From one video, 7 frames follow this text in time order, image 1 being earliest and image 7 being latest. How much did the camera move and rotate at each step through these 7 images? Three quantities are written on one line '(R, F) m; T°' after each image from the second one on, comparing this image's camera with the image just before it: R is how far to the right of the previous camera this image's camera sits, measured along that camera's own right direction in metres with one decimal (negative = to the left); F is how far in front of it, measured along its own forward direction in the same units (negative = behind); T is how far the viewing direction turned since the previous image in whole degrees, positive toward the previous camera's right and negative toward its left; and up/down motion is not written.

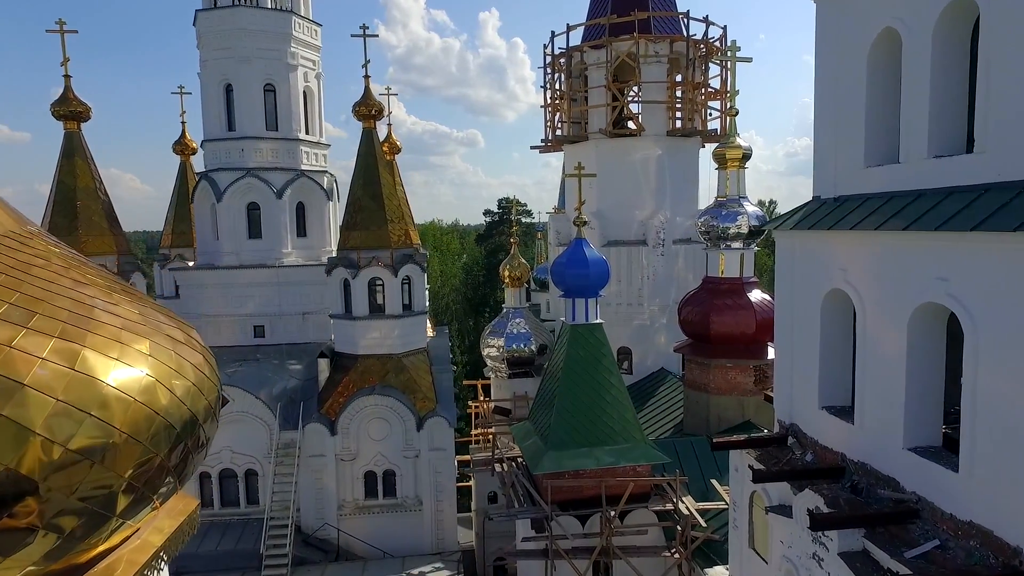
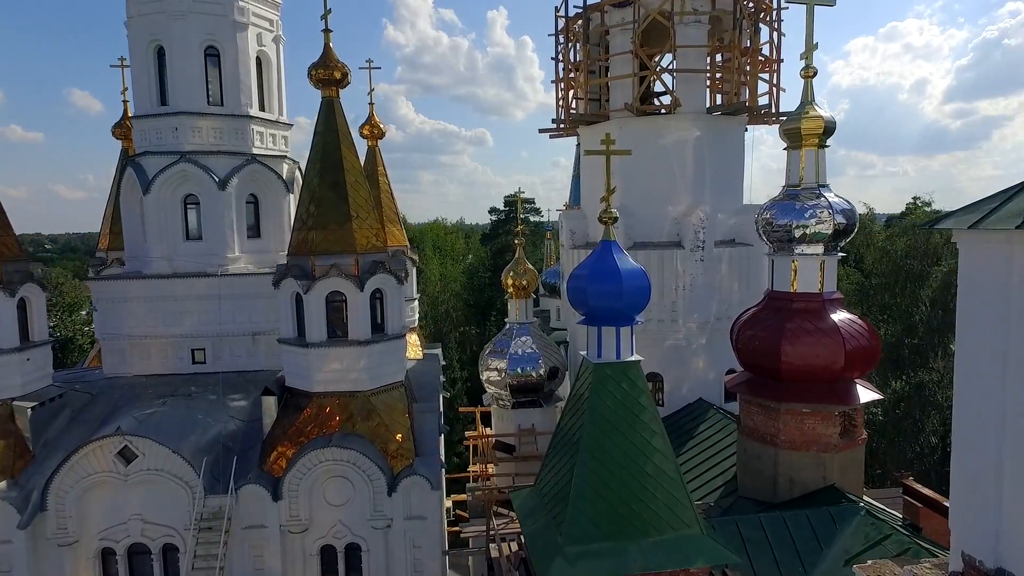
(+0.1, +2.7) m; -1°
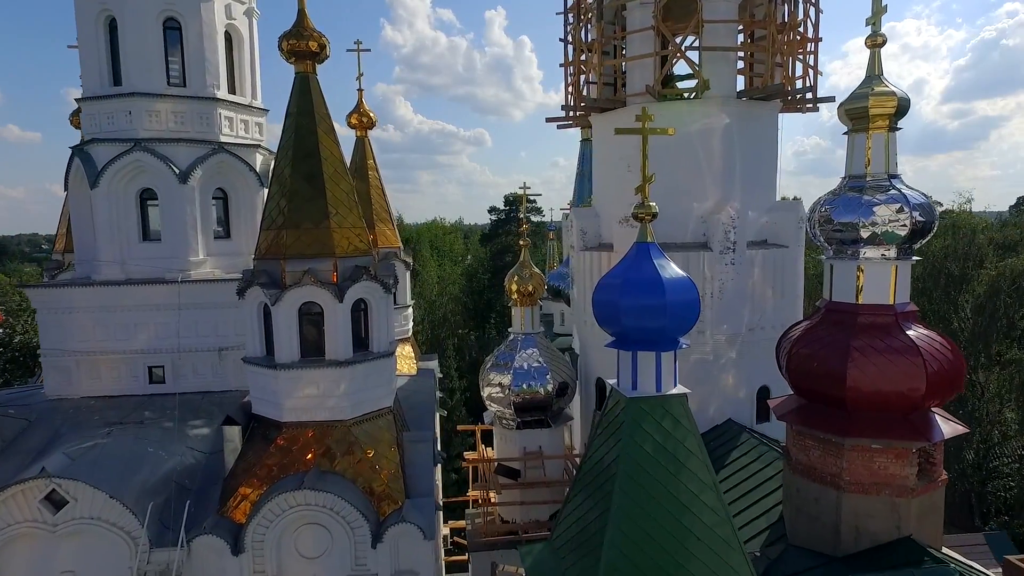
(-0.1, +1.4) m; 0°
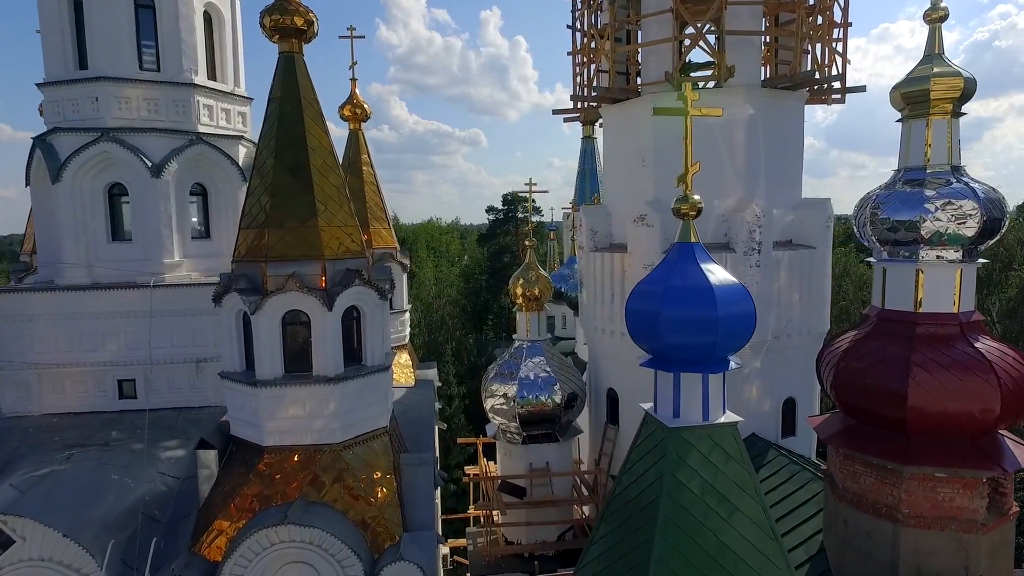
(-0.2, +0.8) m; 0°
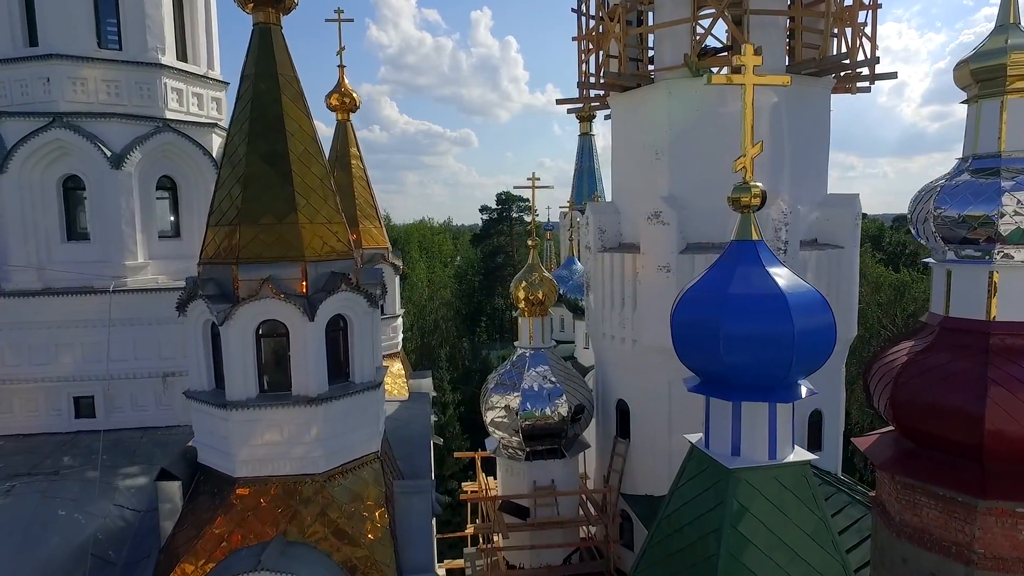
(-0.2, +0.9) m; +1°
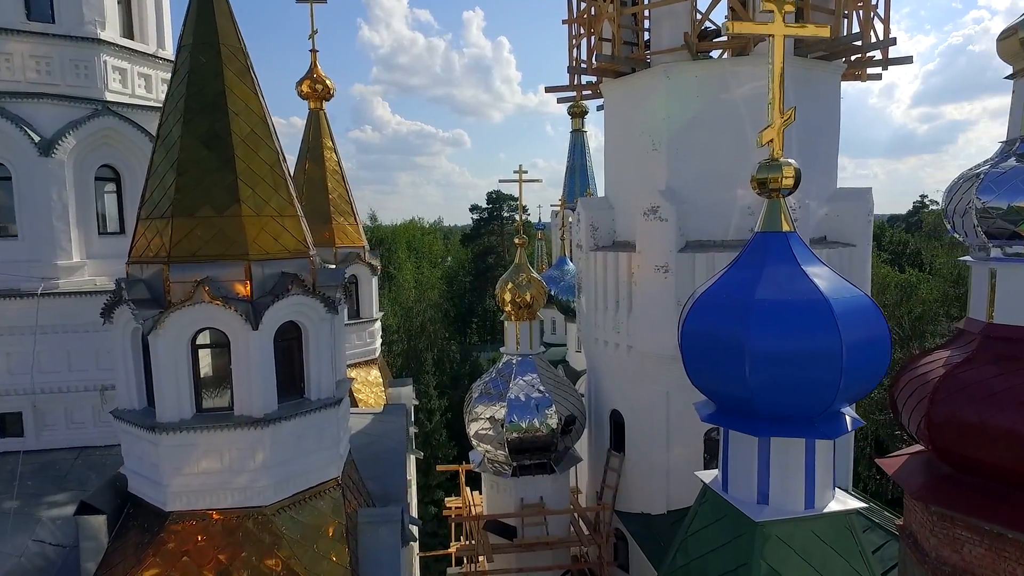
(+0.1, +0.8) m; +1°
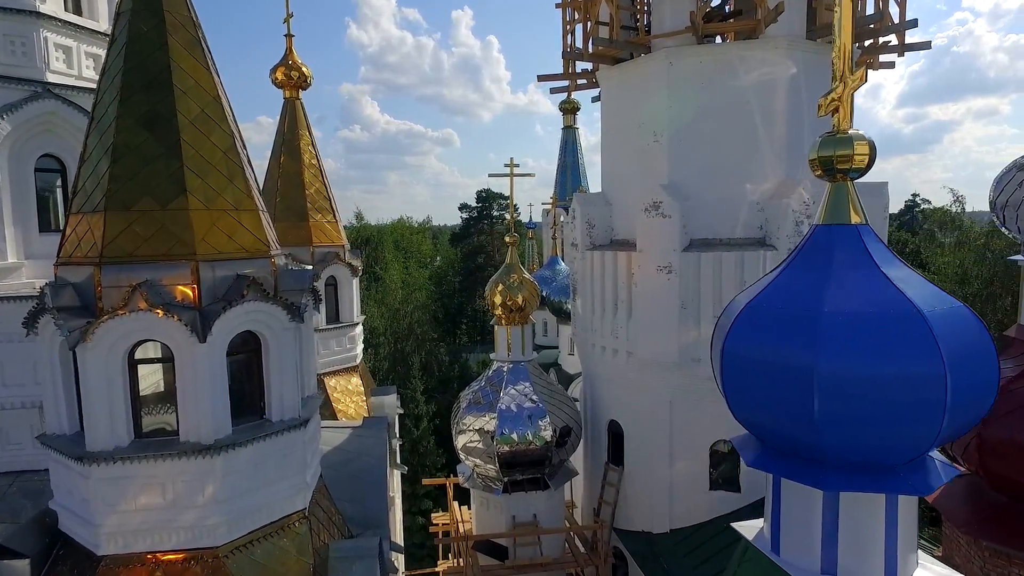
(0.0, +0.7) m; +1°
